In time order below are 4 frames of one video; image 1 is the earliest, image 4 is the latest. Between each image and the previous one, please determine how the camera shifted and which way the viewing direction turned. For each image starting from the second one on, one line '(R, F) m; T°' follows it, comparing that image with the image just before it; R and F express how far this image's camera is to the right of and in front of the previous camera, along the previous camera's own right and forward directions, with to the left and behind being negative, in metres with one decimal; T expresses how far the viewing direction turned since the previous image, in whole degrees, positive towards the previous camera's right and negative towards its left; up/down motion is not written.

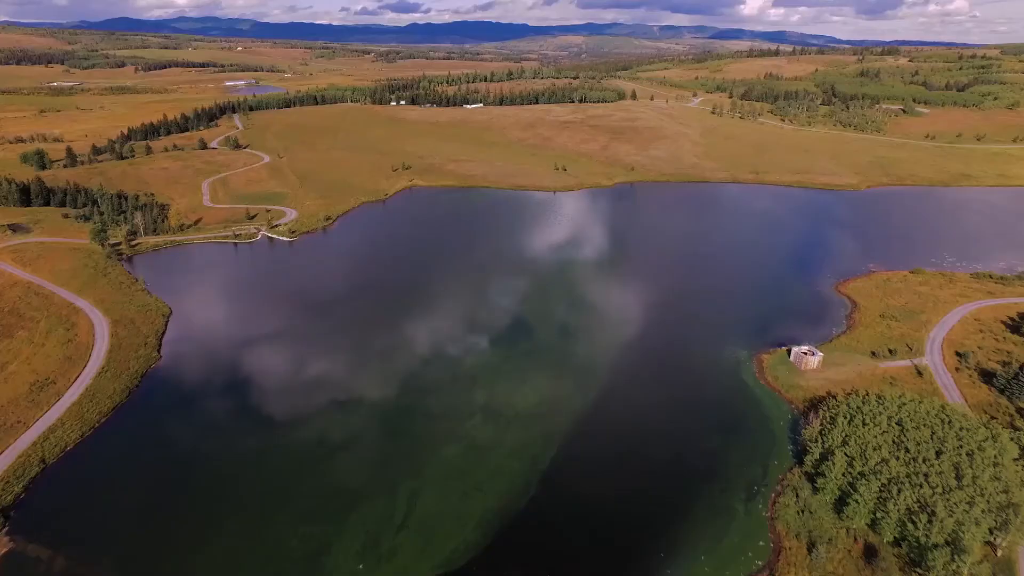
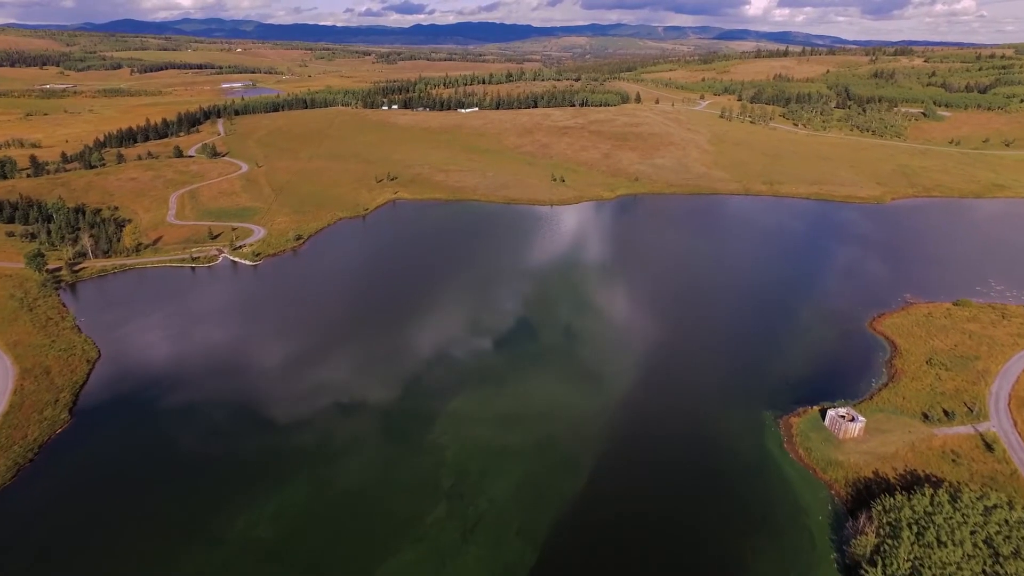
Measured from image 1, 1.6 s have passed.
(+1.8, +8.1) m; 0°
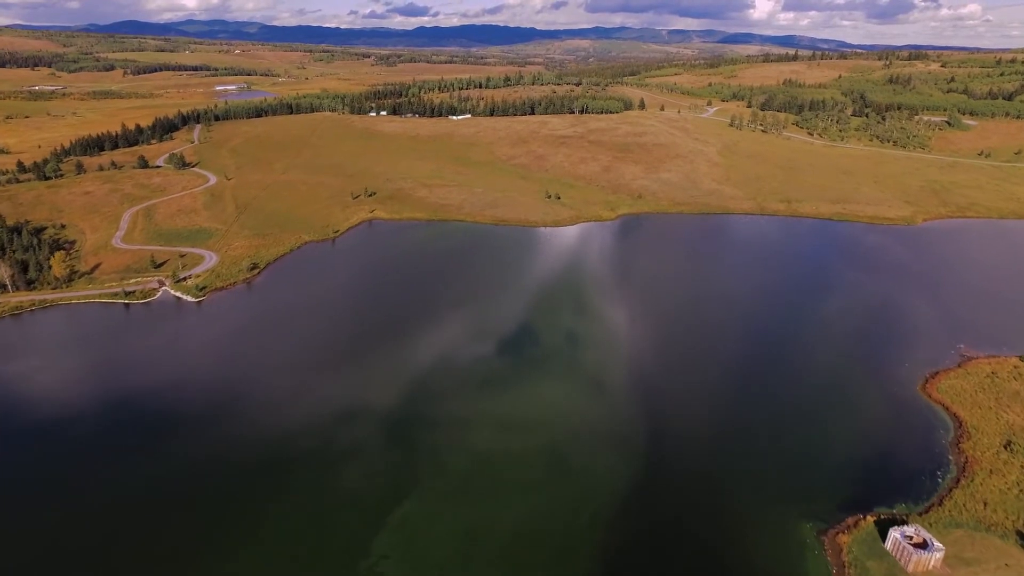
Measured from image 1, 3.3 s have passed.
(+2.0, +9.5) m; 0°
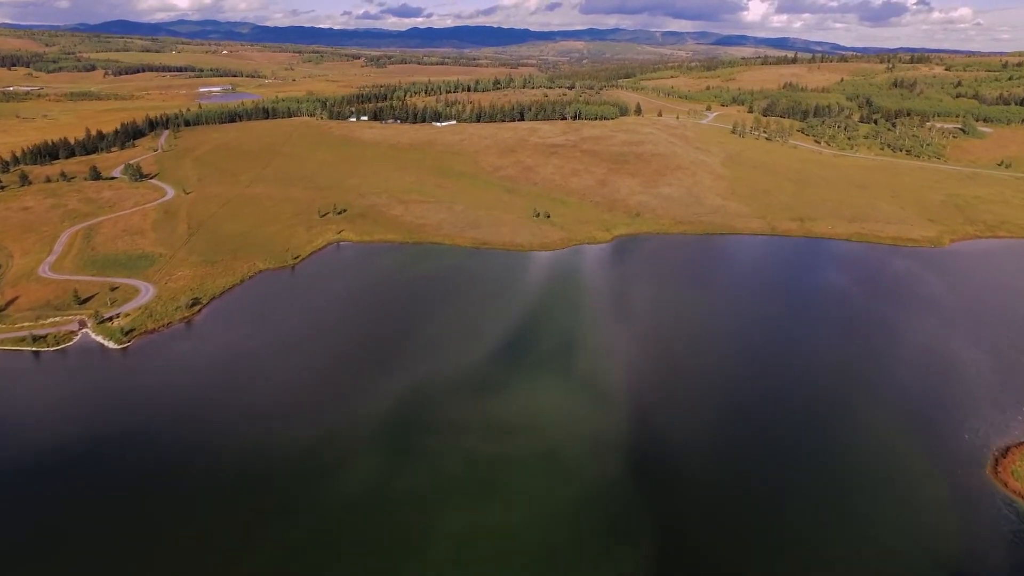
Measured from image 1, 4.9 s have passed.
(+1.2, +8.8) m; +1°
